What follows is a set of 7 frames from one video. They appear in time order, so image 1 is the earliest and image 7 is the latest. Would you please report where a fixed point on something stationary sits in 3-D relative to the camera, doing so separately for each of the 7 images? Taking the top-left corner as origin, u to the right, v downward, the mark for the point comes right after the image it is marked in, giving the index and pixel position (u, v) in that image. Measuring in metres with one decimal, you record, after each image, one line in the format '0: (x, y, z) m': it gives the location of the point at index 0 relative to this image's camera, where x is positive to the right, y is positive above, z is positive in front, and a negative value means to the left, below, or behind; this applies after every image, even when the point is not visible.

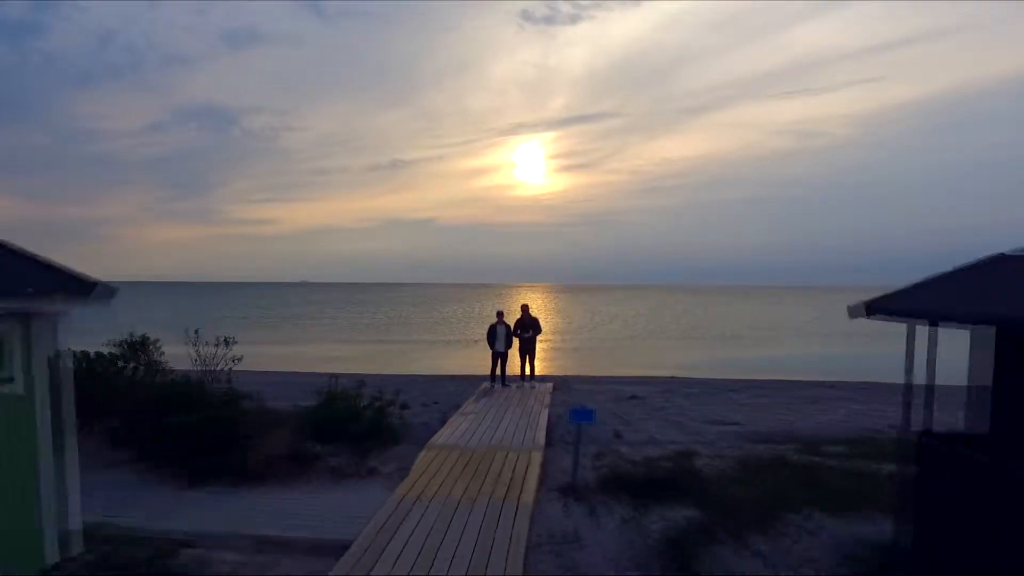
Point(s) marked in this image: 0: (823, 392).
0: (+4.4, -1.0, +9.8) m
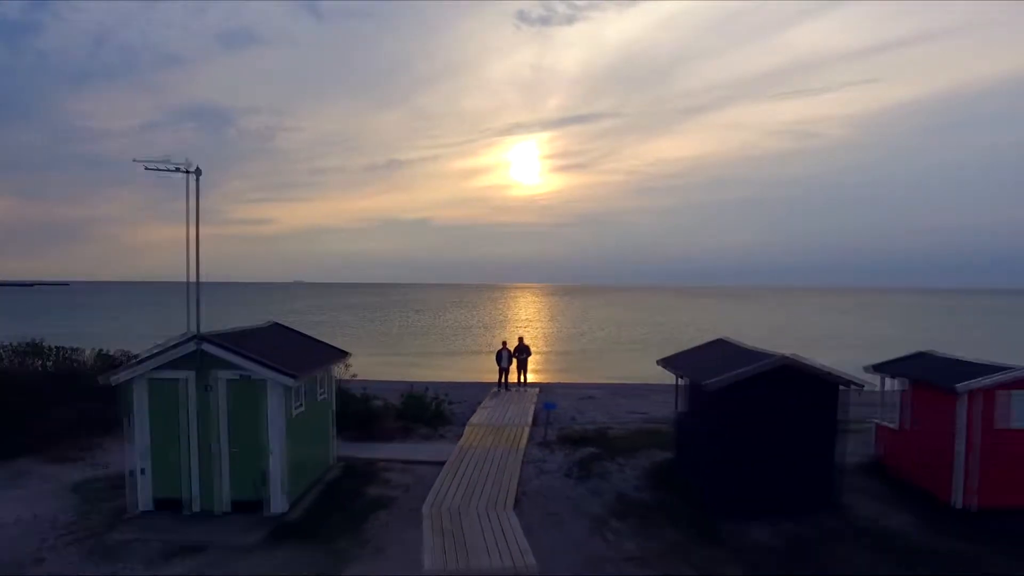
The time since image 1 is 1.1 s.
0: (+4.4, -1.8, +14.9) m
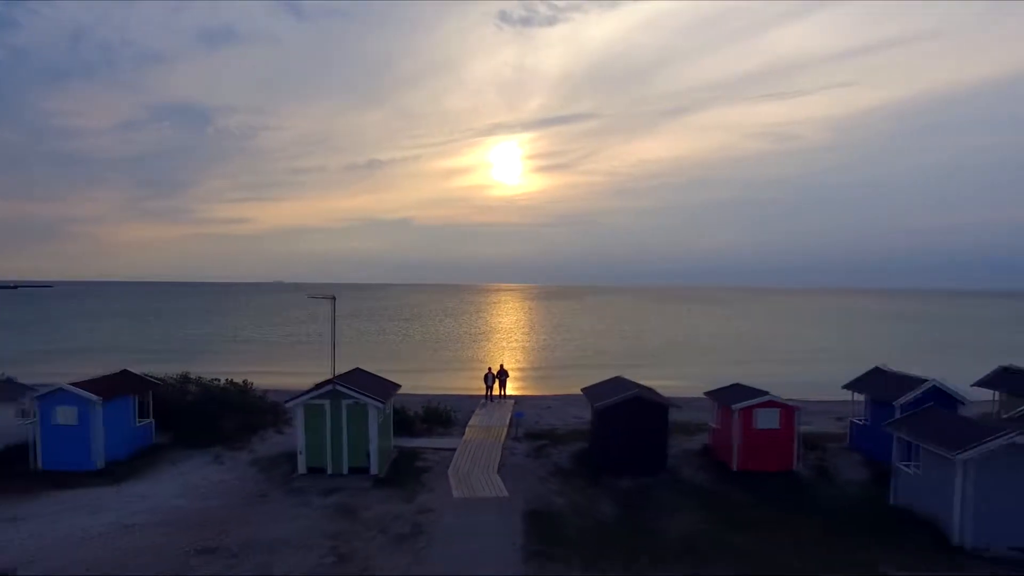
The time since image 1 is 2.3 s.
0: (+3.9, -3.0, +21.2) m
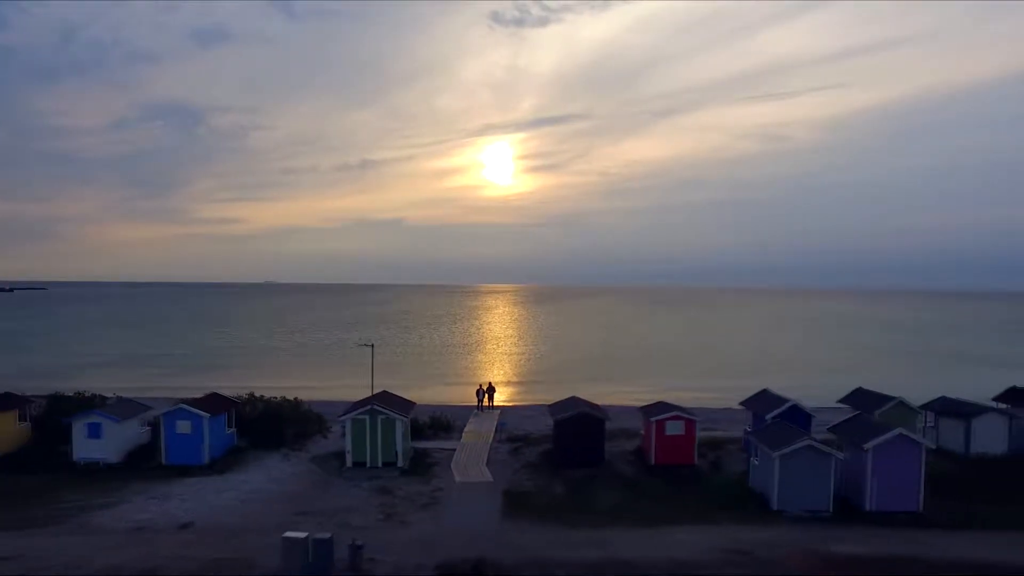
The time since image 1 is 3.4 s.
0: (+3.4, -4.3, +26.9) m
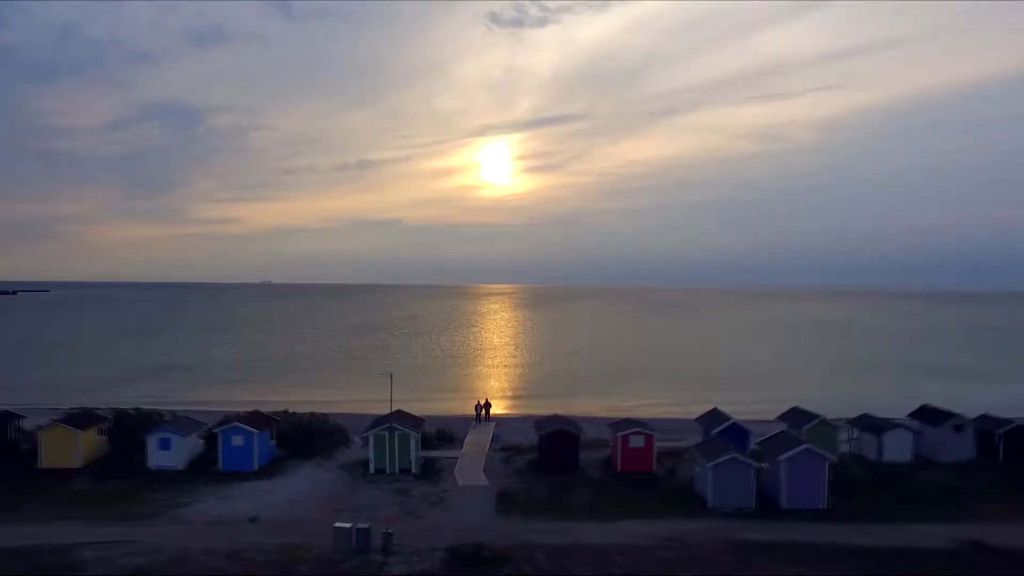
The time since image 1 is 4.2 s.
0: (+3.1, -5.6, +31.2) m
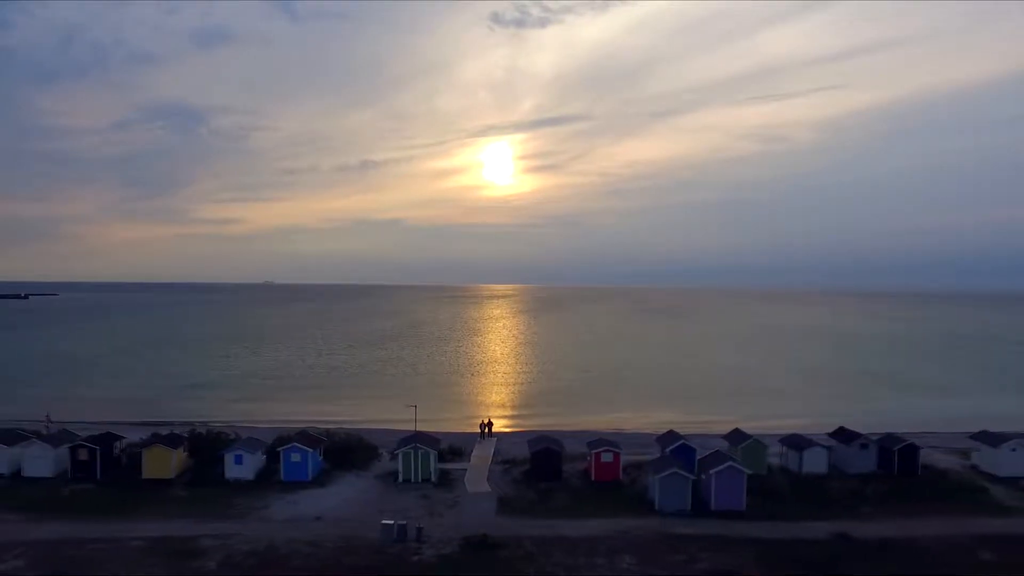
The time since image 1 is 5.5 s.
0: (+3.0, -7.6, +37.8) m
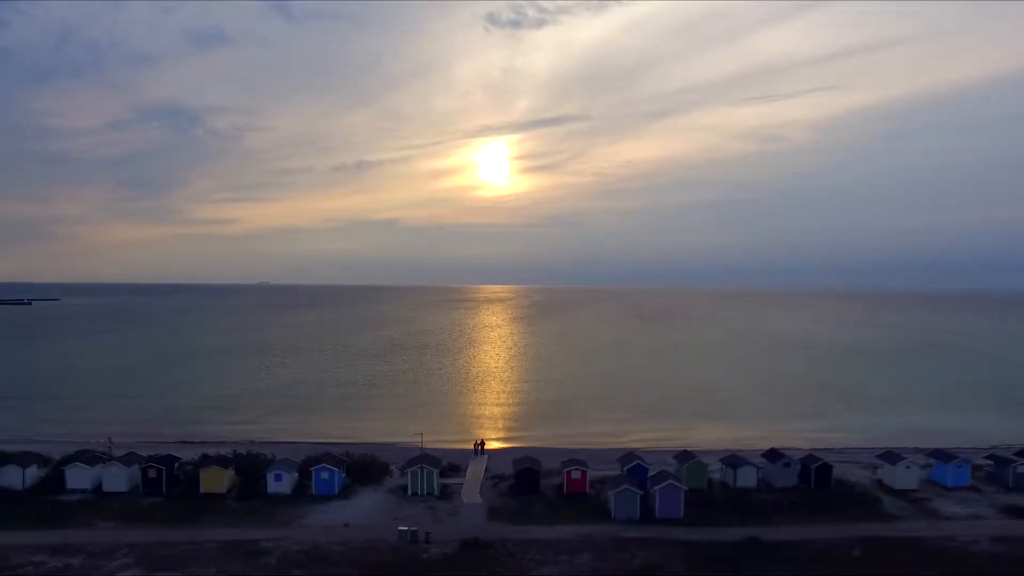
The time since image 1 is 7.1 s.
0: (+2.4, -10.1, +44.8) m
